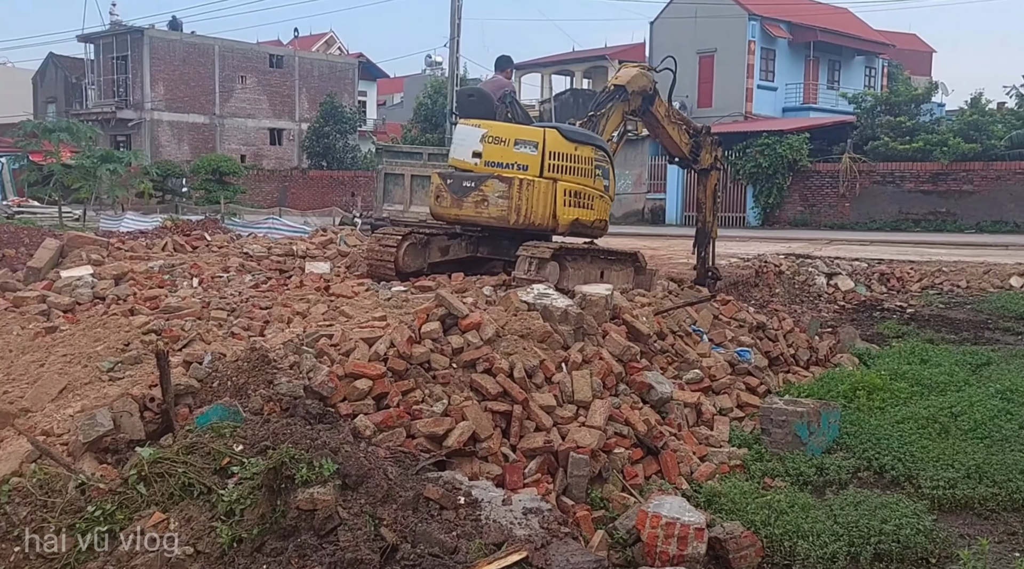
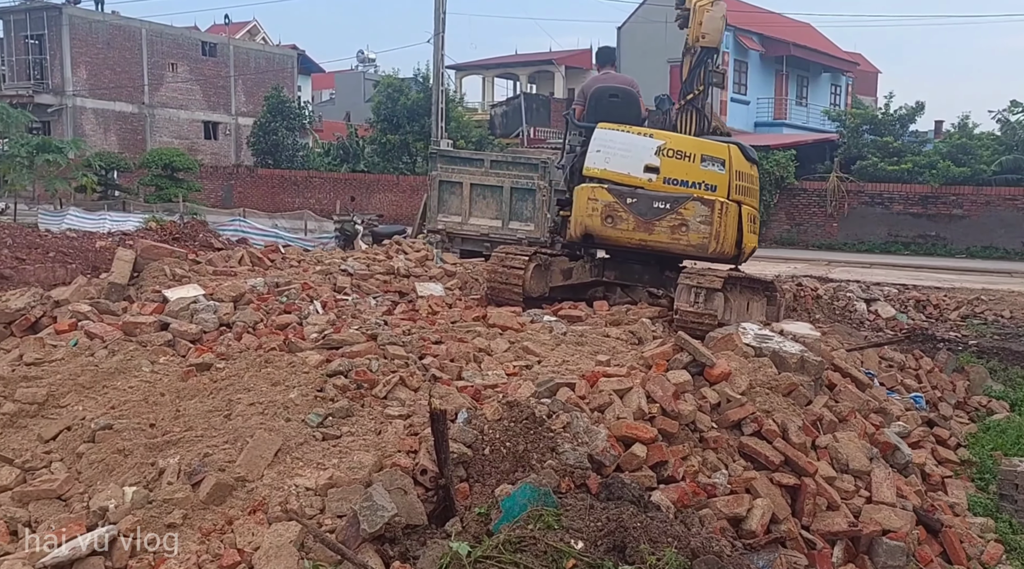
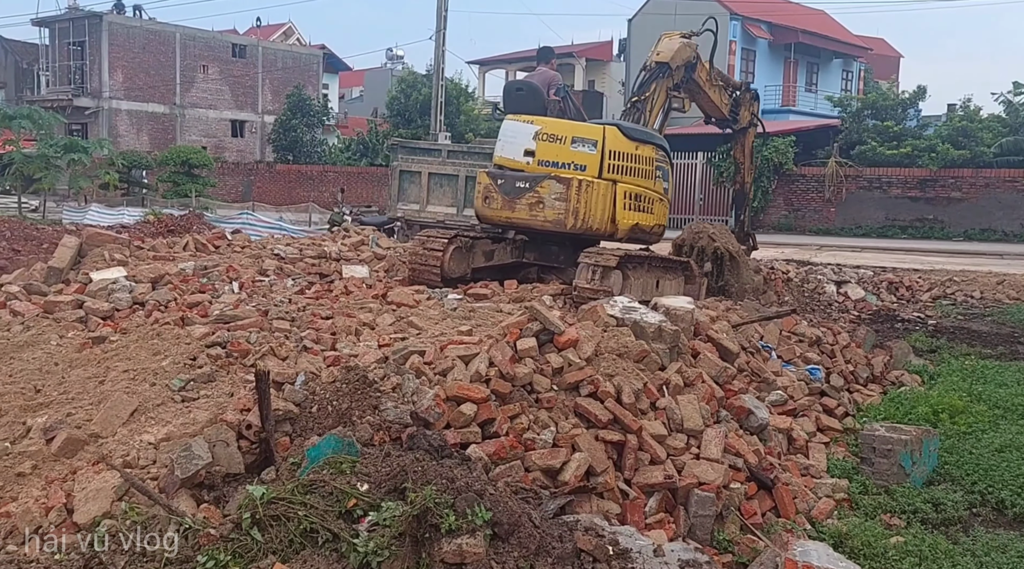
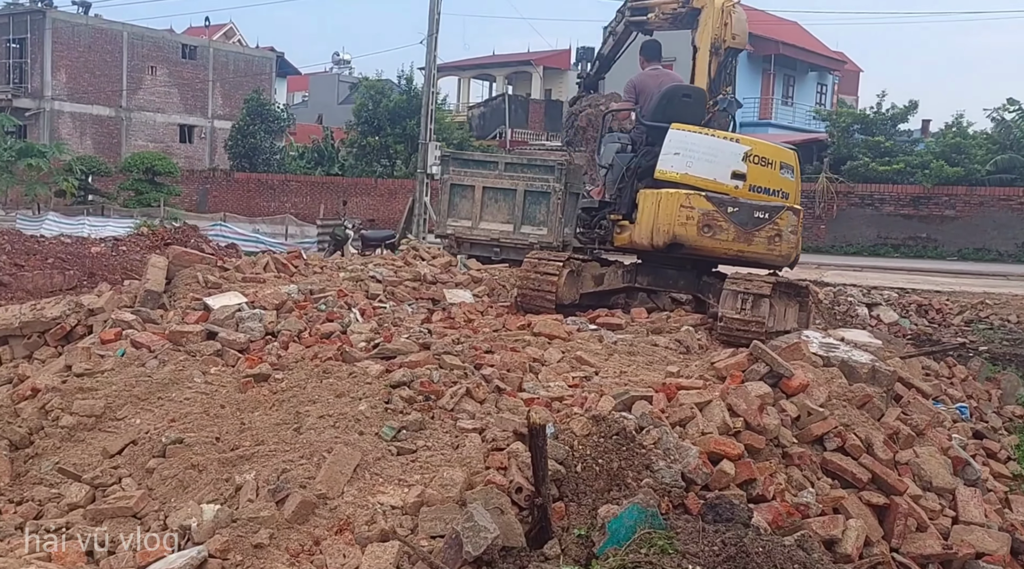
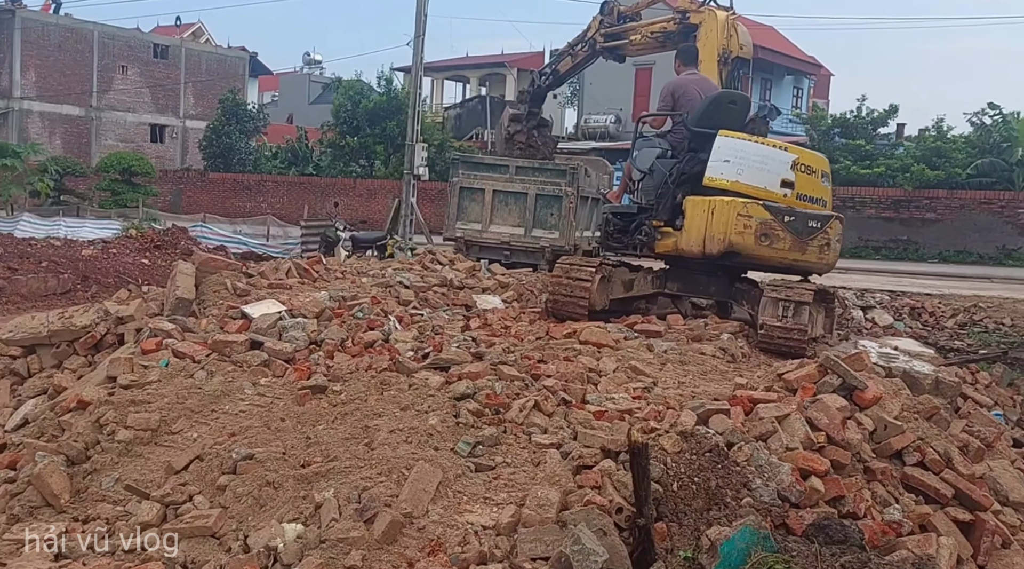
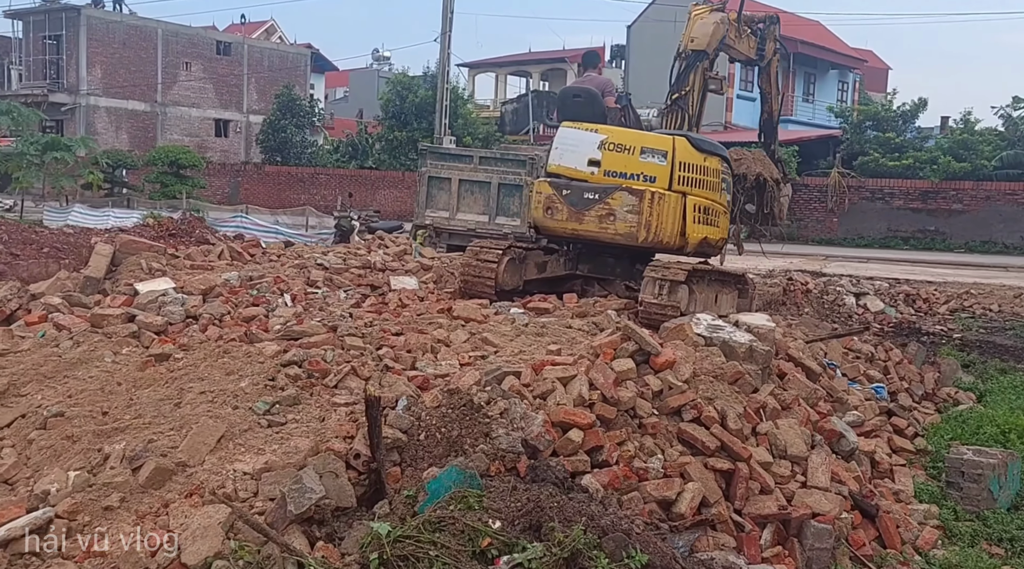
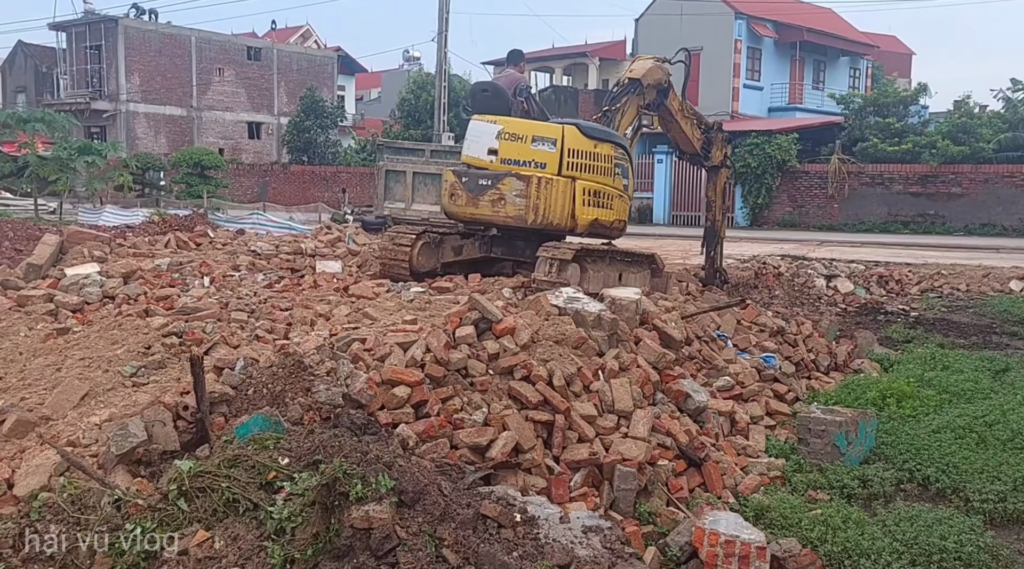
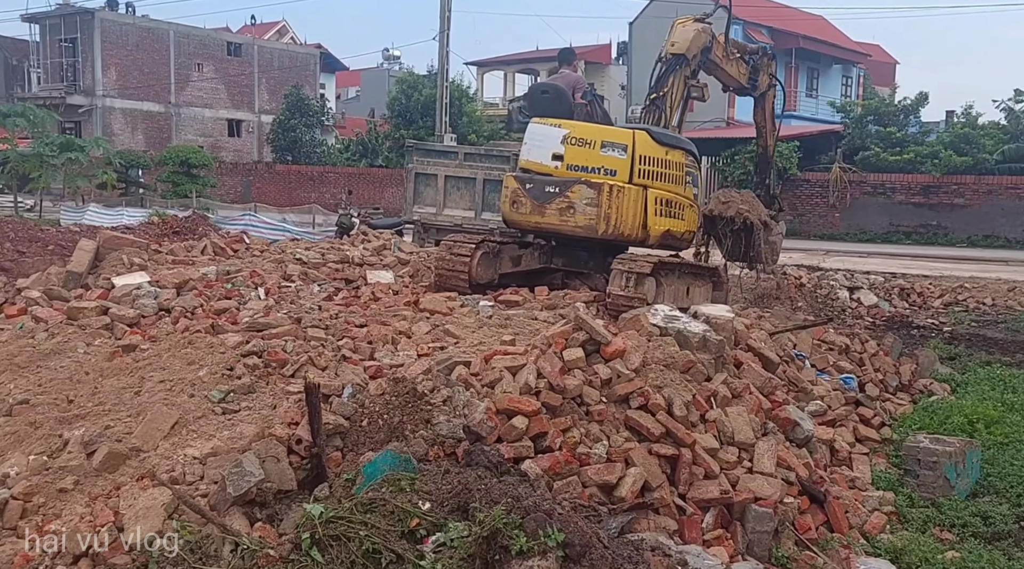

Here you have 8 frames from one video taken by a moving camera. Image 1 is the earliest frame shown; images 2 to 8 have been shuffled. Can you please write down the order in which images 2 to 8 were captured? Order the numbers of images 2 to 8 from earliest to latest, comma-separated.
7, 3, 8, 6, 2, 4, 5
